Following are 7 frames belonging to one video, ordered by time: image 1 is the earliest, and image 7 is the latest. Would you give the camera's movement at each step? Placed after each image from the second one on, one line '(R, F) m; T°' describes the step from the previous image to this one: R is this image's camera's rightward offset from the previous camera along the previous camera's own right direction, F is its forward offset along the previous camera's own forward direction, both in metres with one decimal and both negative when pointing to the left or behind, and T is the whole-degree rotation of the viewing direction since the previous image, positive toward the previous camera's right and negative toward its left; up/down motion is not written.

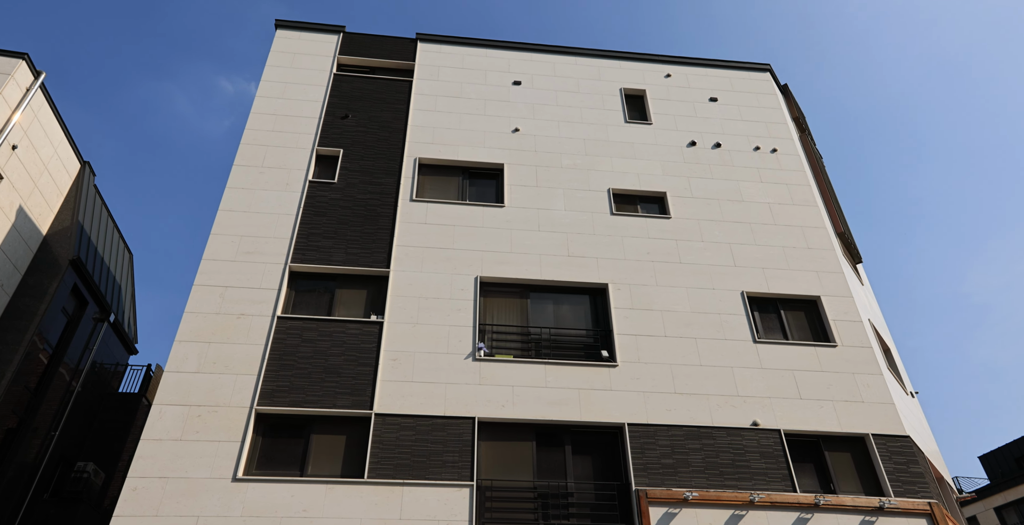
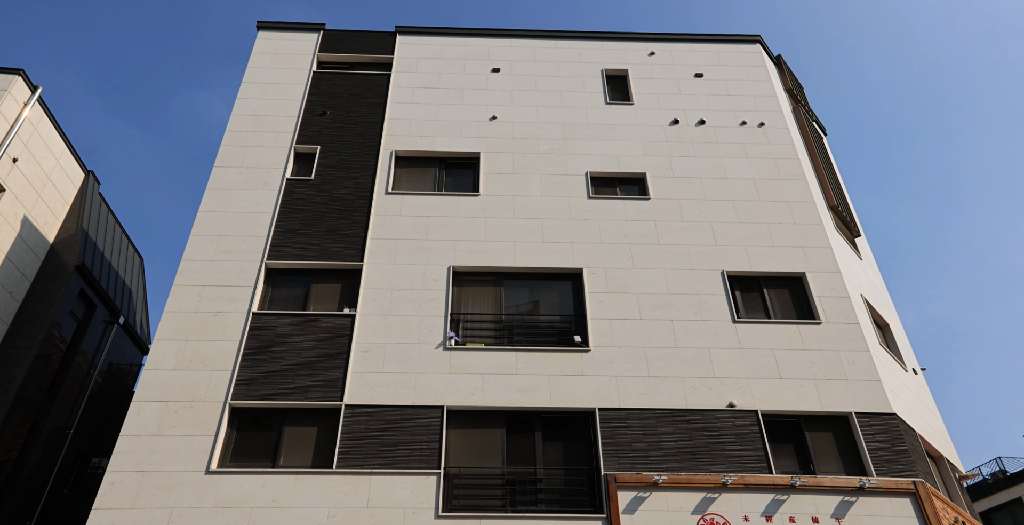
(+1.5, +0.1) m; -3°
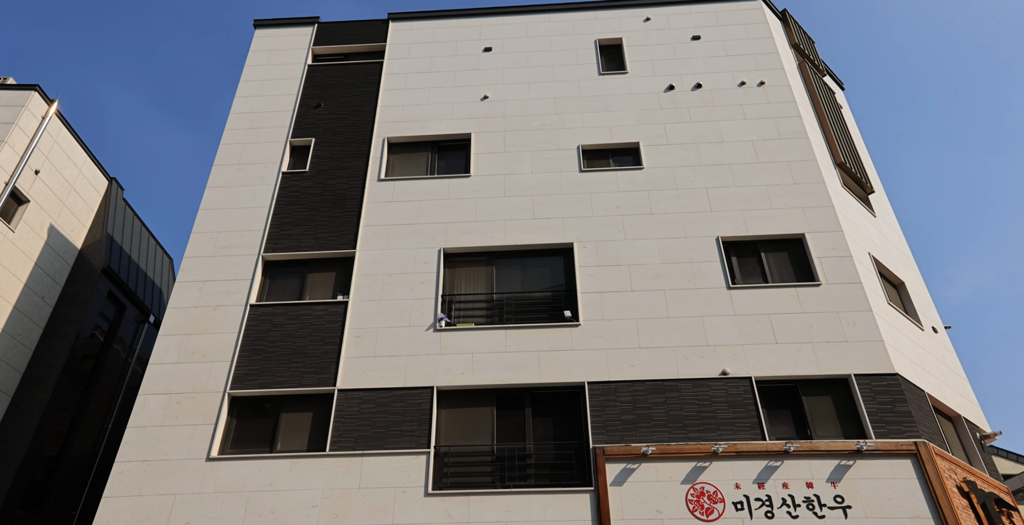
(+1.4, +0.1) m; -4°
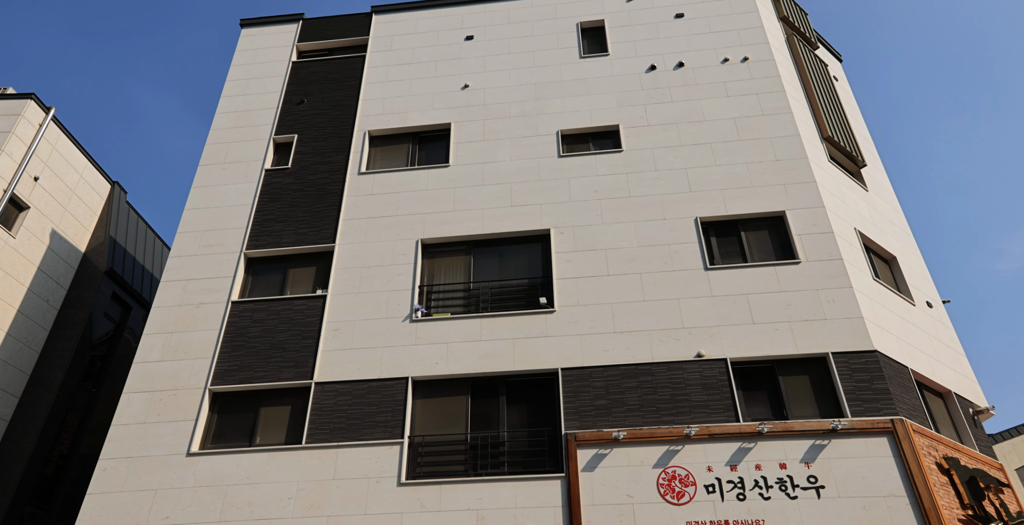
(+1.2, +0.1) m; -3°
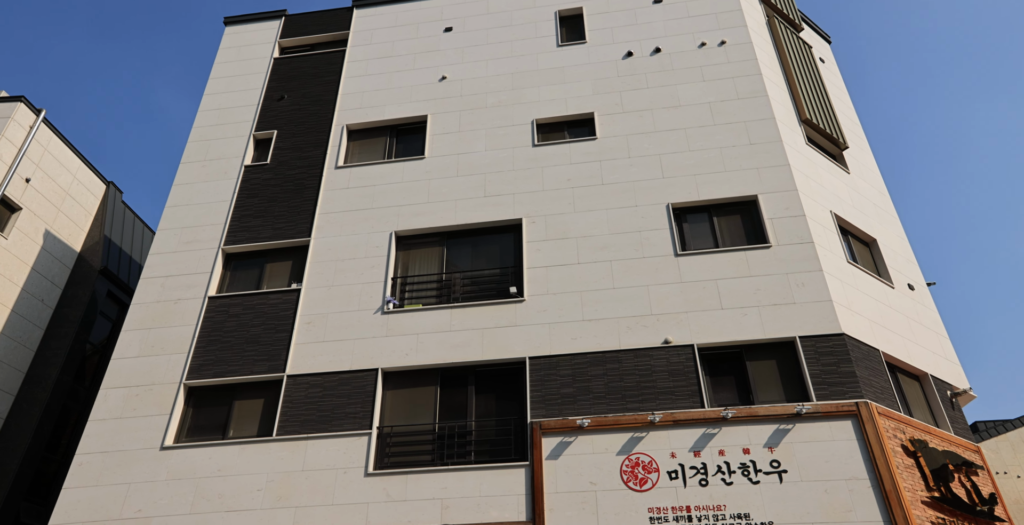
(+1.1, 0.0) m; -2°
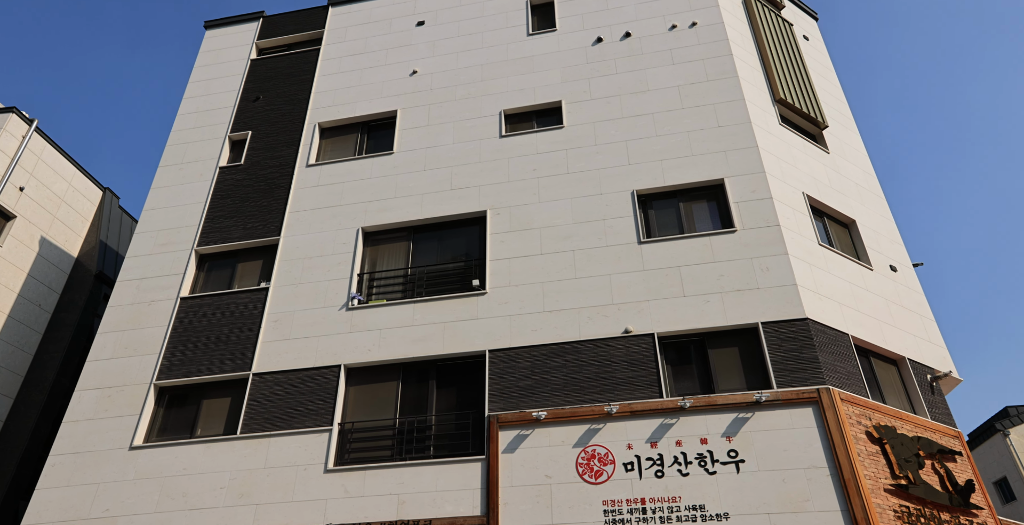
(+1.4, +0.2) m; -2°
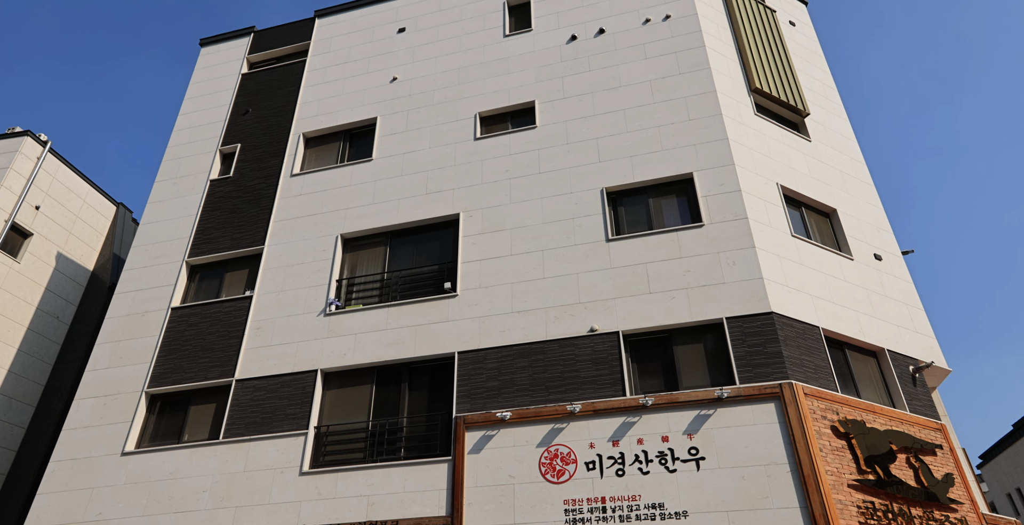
(+1.4, -0.1) m; -3°
